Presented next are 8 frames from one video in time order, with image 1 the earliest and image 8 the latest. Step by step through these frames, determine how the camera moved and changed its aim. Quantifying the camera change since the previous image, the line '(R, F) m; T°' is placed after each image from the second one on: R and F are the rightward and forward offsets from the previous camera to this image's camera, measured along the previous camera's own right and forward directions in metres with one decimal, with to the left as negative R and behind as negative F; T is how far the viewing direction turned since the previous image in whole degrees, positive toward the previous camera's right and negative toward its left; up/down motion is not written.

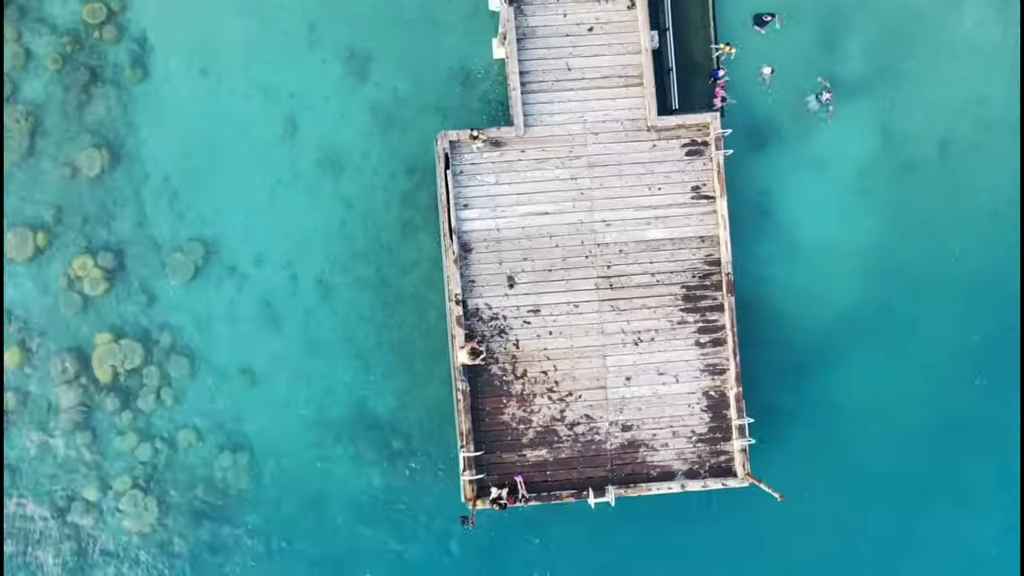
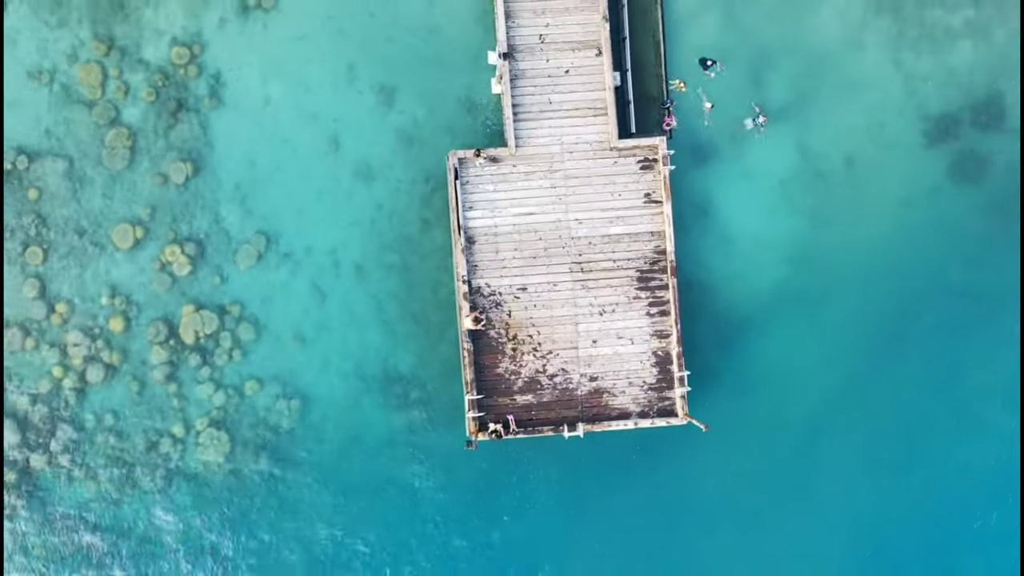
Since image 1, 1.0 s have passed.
(+0.1, -3.7) m; 0°
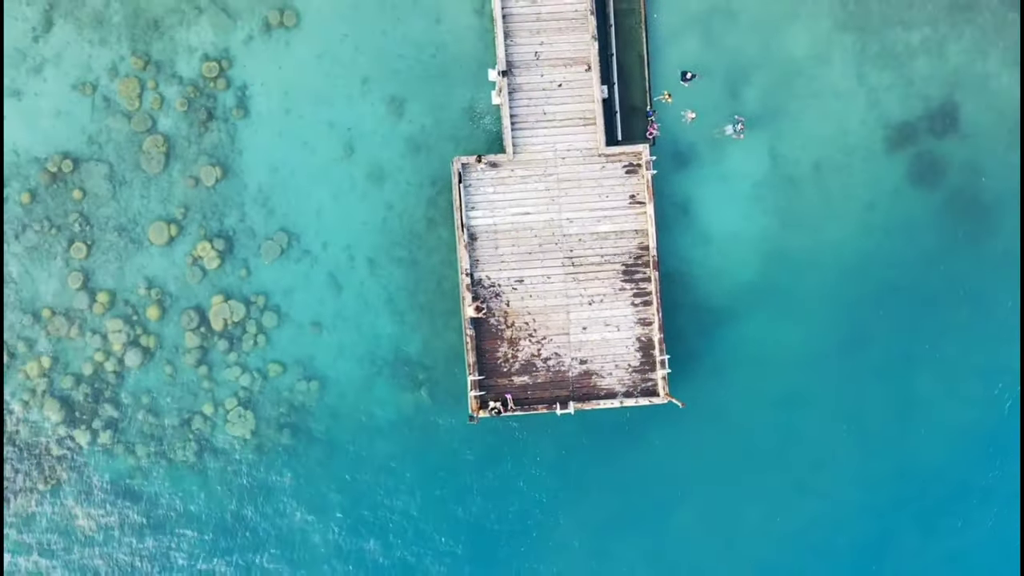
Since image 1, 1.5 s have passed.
(+0.1, -1.8) m; 0°
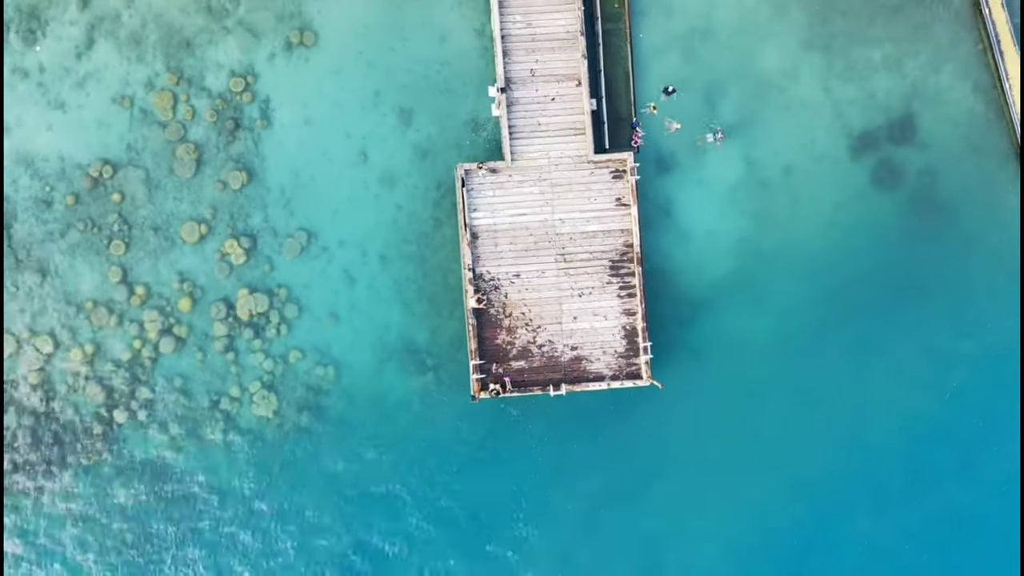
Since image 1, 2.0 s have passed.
(0.0, -2.0) m; 0°
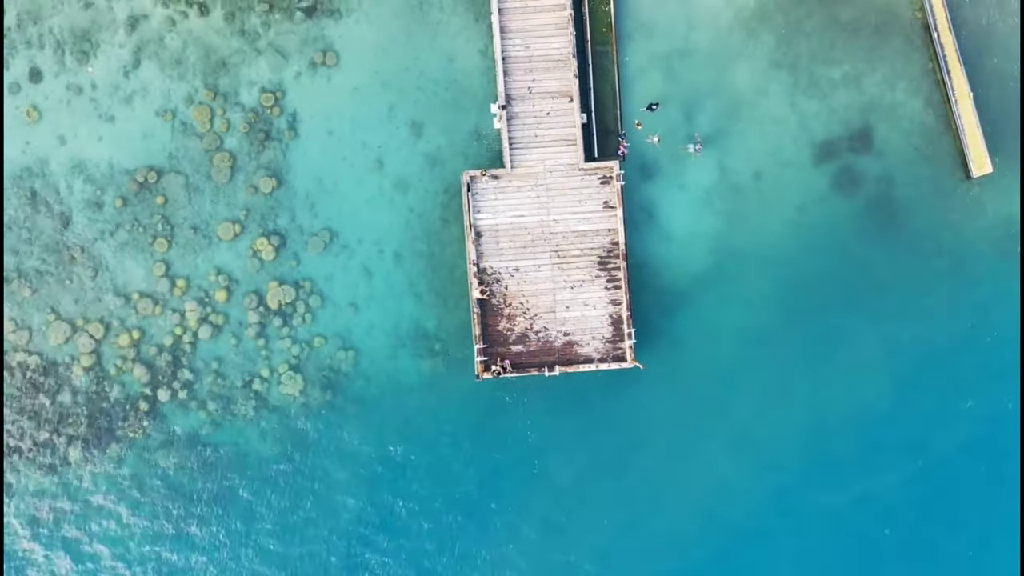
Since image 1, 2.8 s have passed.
(+0.1, -2.6) m; 0°
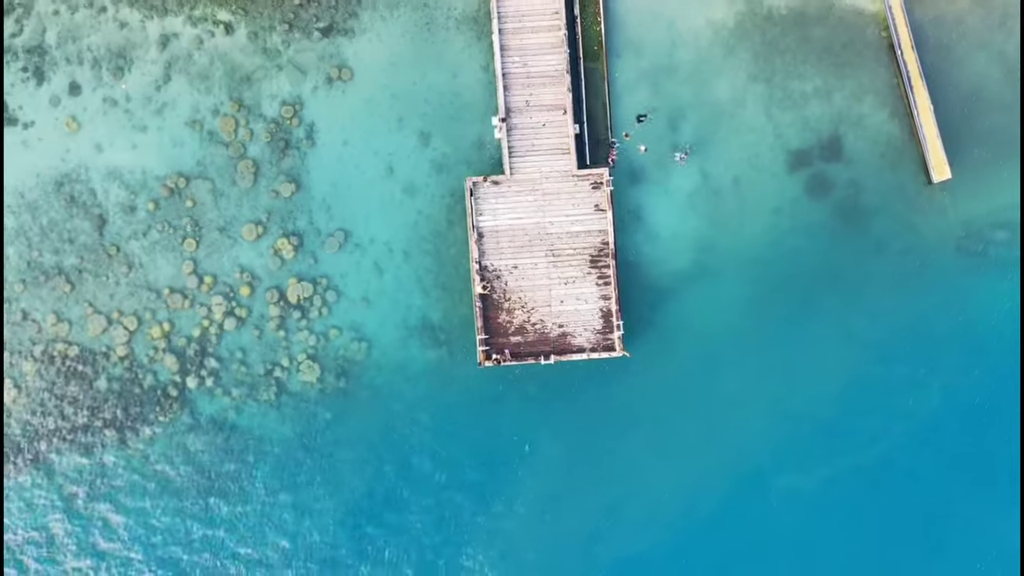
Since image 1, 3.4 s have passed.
(0.0, -2.2) m; 0°
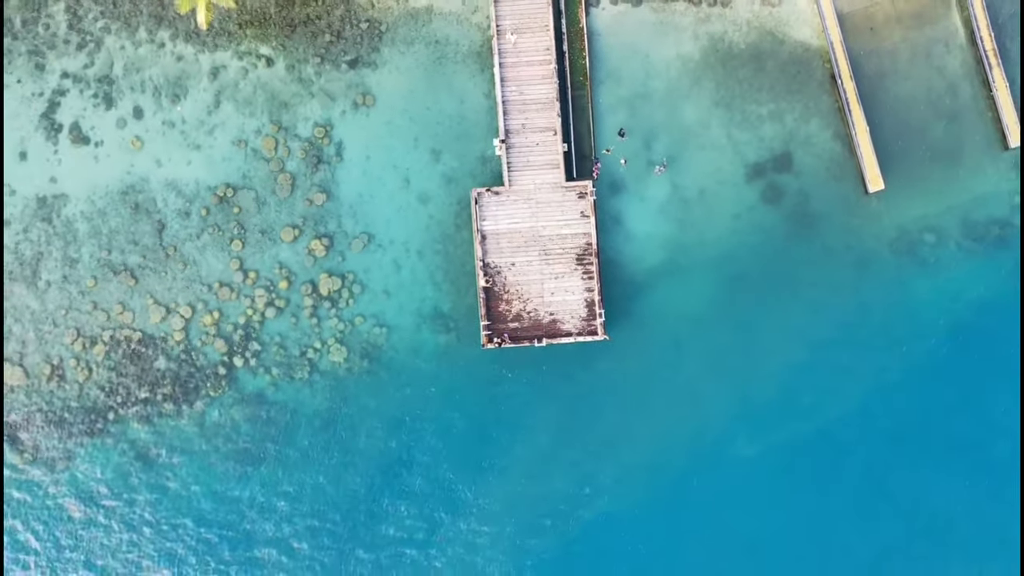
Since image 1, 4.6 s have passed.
(+0.1, -4.5) m; 0°
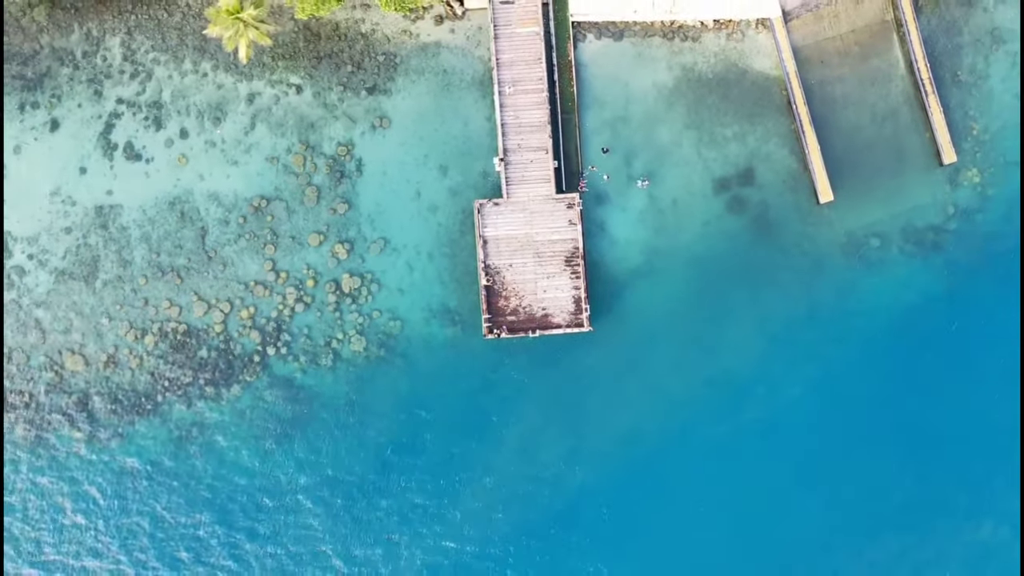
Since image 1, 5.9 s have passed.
(0.0, -4.4) m; 0°
